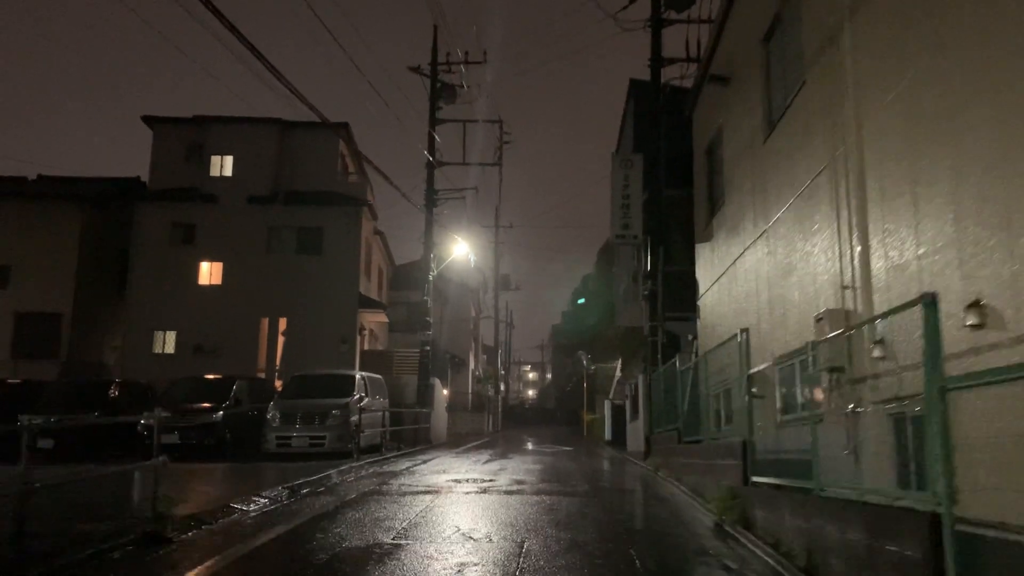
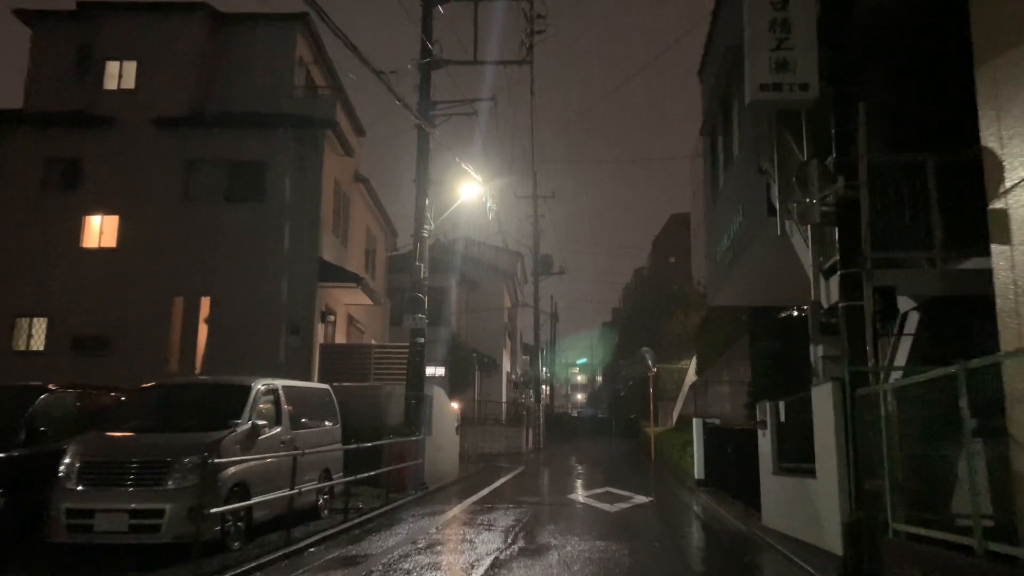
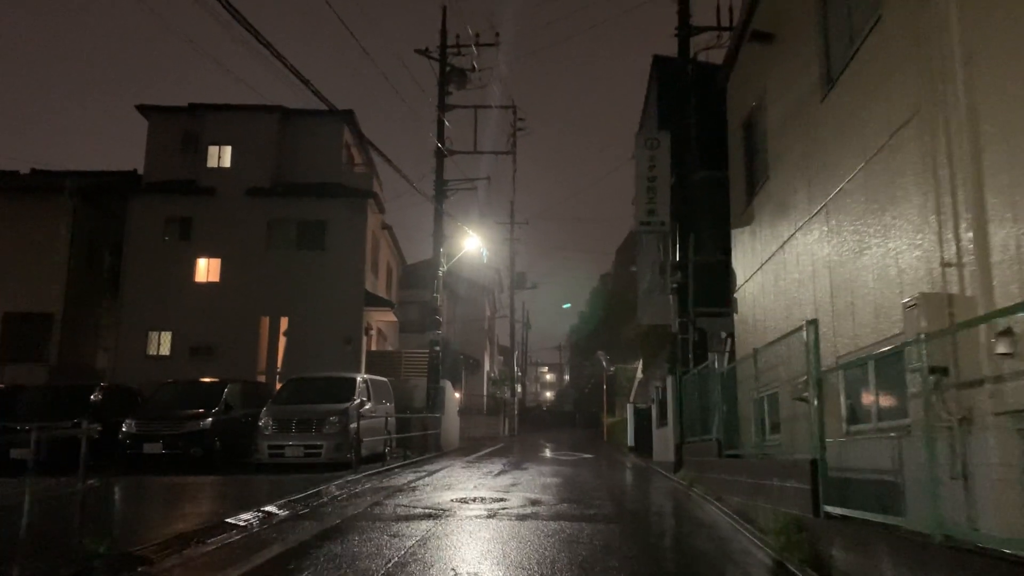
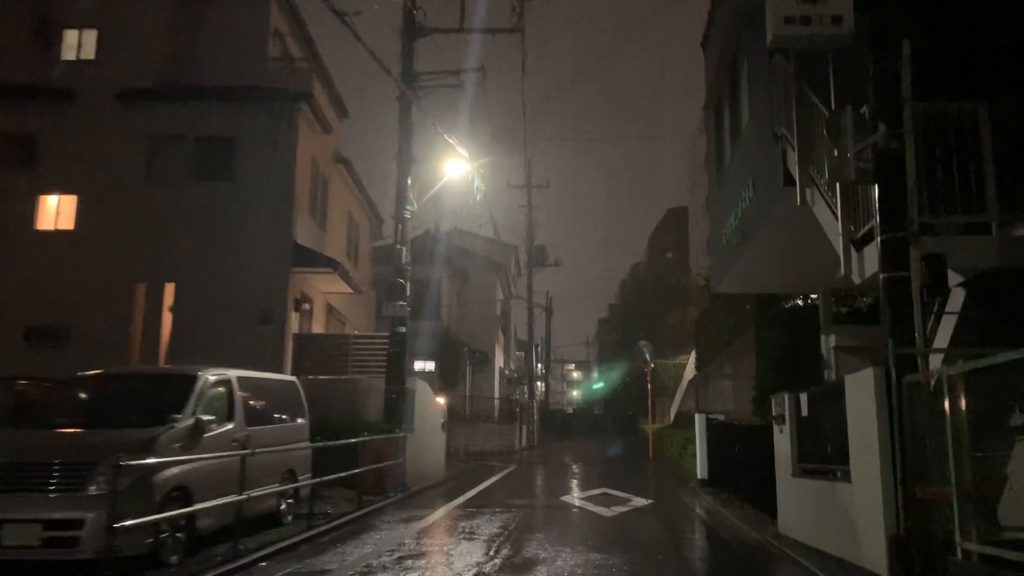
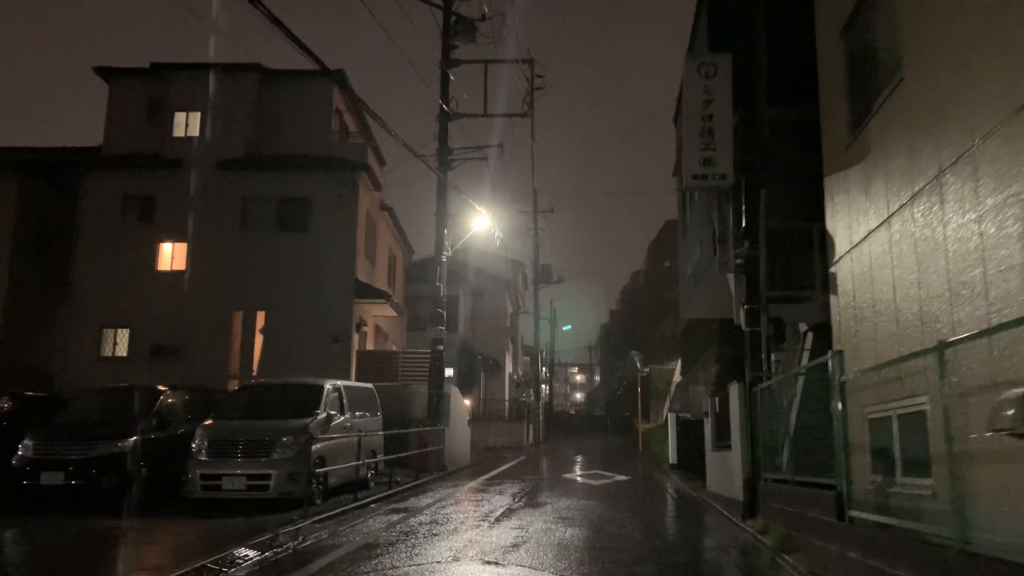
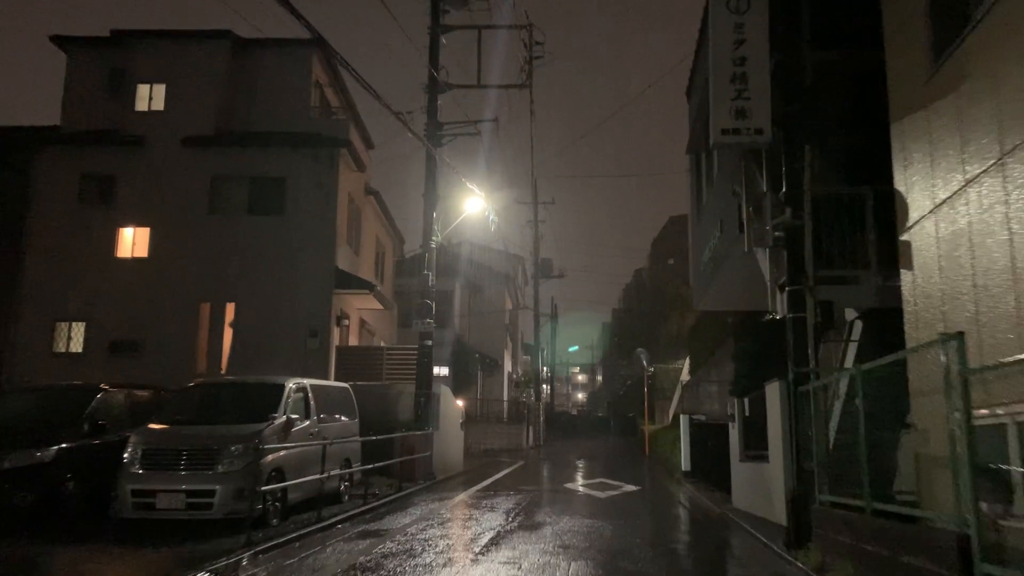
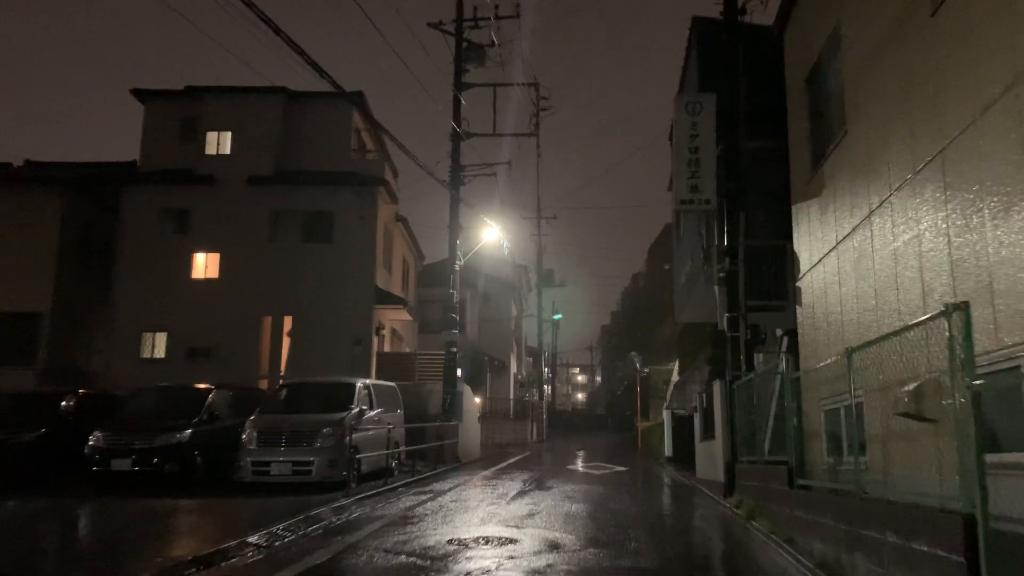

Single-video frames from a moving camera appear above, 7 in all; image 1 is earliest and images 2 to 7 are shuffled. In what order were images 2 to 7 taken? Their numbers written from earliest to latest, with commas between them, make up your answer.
3, 7, 5, 6, 2, 4
